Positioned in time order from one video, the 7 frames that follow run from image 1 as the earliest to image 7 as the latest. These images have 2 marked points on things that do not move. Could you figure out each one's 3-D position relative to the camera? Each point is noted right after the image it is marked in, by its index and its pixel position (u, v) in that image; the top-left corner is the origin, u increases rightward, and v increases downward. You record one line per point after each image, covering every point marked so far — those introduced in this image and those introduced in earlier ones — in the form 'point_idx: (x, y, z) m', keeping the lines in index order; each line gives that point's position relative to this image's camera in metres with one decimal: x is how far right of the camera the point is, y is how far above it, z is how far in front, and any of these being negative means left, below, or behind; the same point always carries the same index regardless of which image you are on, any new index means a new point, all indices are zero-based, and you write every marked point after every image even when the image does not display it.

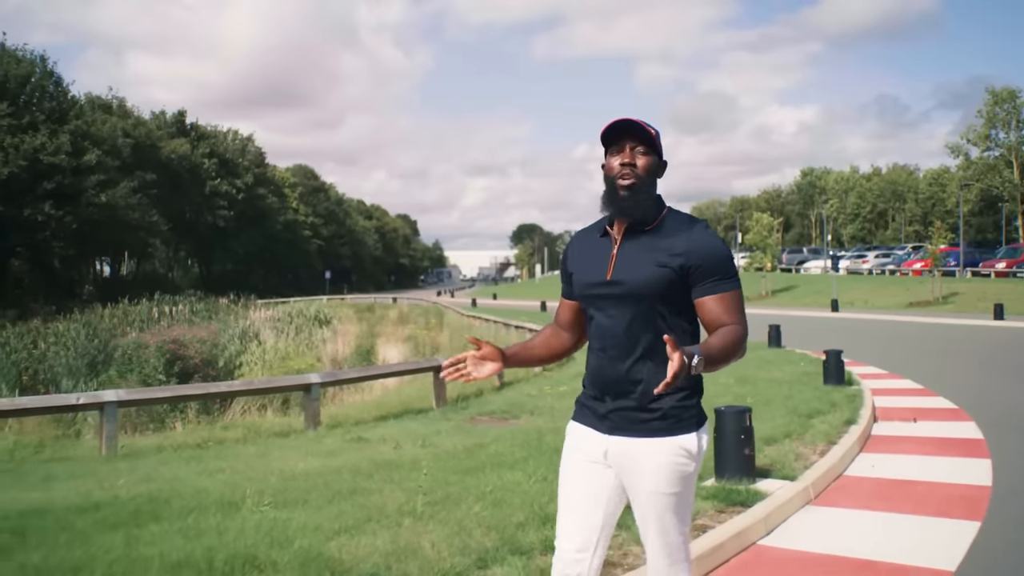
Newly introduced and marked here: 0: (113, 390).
0: (-3.9, -1.0, +7.9) m
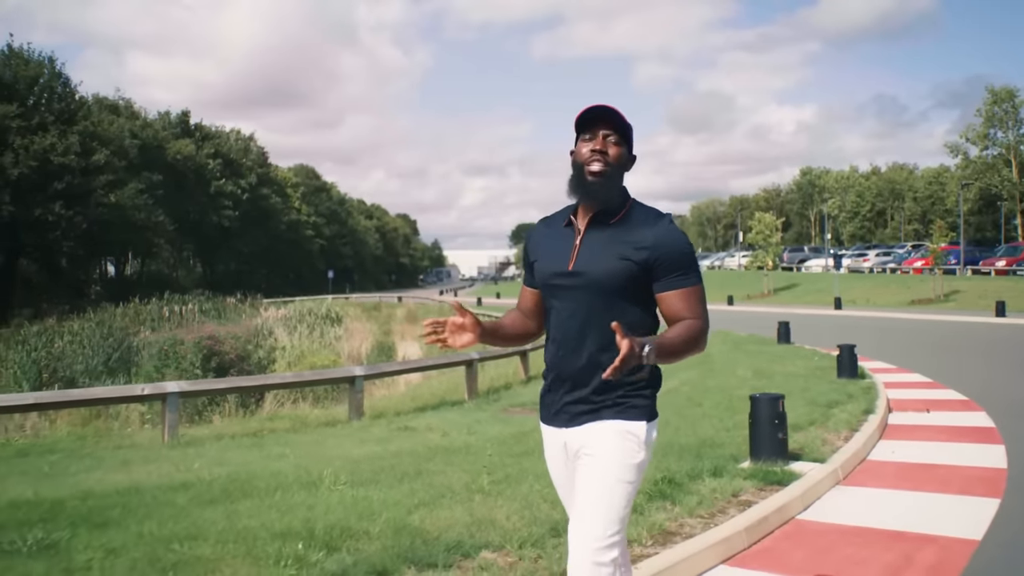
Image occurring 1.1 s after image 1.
0: (-3.5, -1.0, +8.3) m
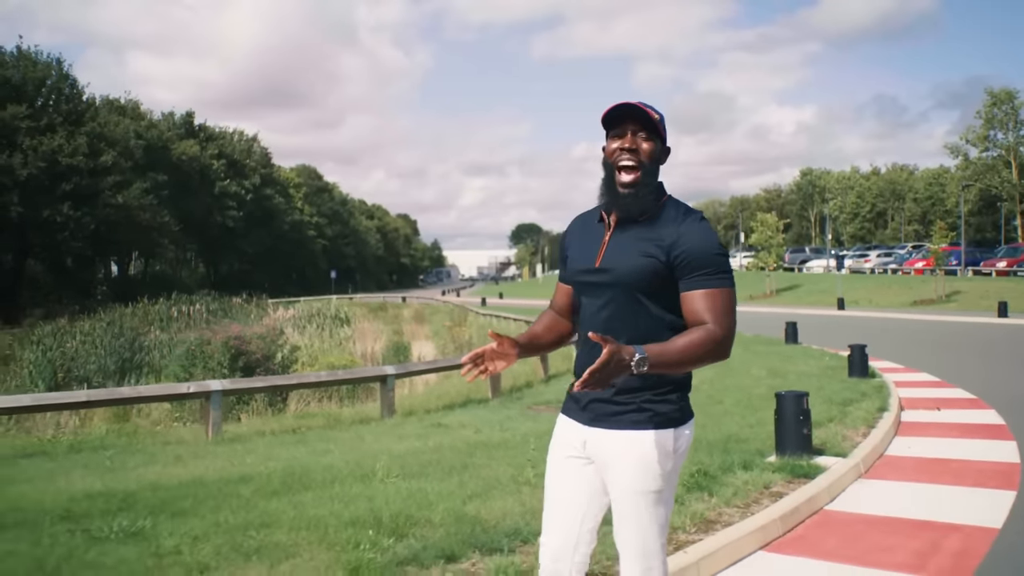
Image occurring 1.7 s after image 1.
0: (-3.2, -1.0, +8.7) m
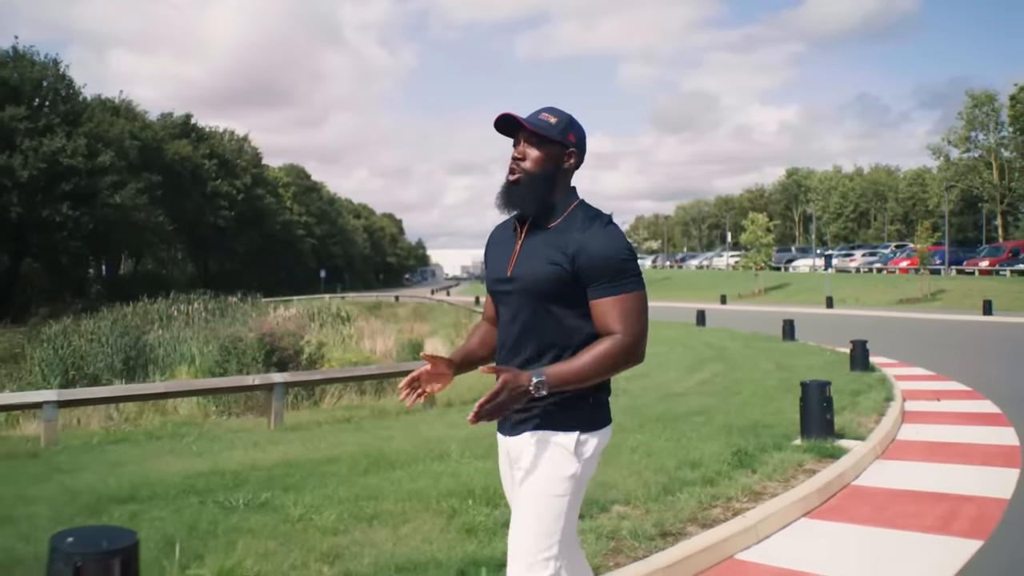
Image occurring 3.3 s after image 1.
0: (-2.7, -1.0, +9.3) m
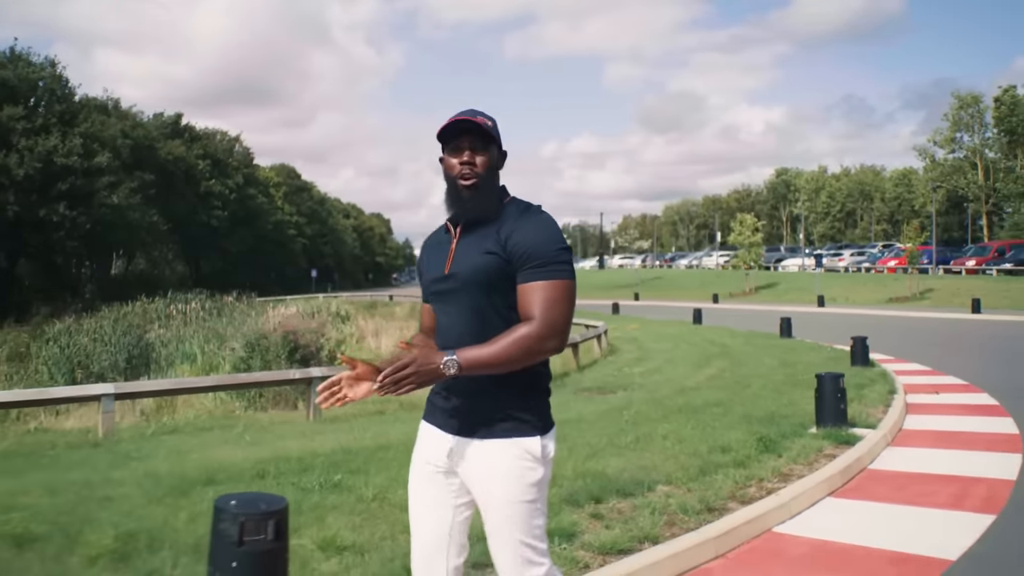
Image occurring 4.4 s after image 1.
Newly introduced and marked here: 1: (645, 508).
0: (-2.4, -1.0, +9.7) m
1: (+0.9, -1.5, +5.3) m
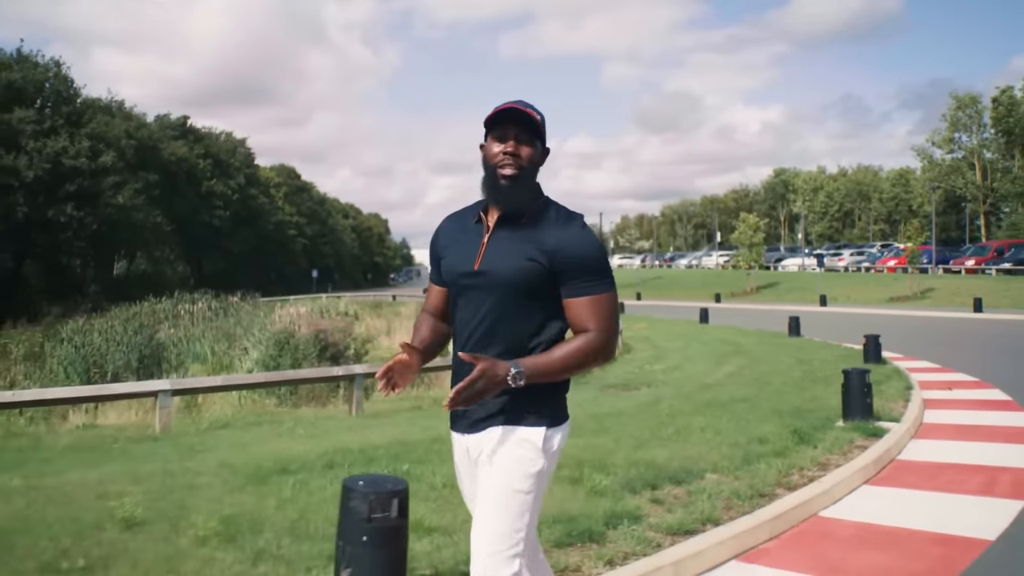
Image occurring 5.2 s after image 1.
0: (-2.0, -1.0, +10.0) m
1: (+1.3, -1.5, +5.7) m
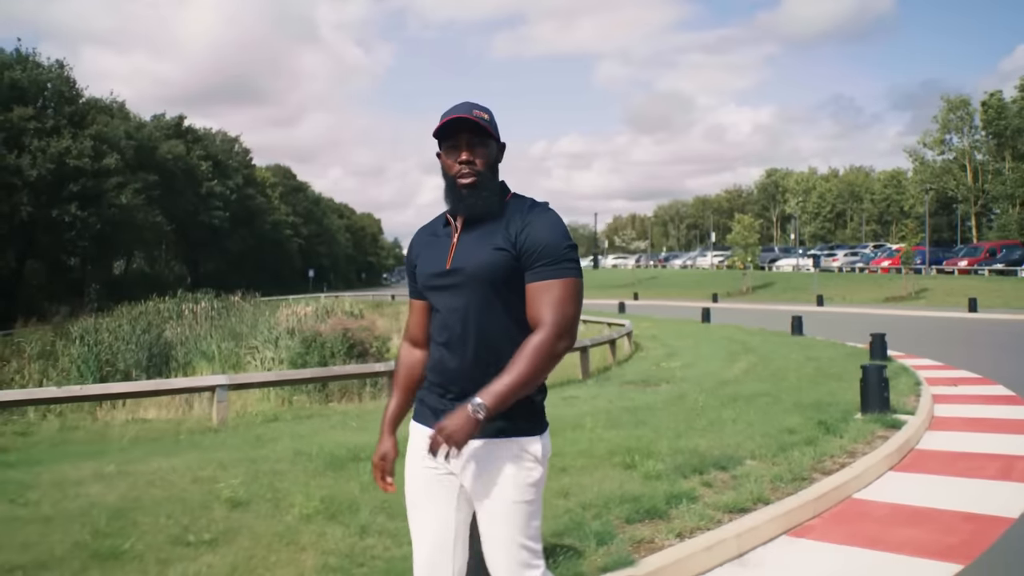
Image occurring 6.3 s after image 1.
0: (-1.5, -1.0, +10.5) m
1: (+1.8, -1.5, +6.2) m
